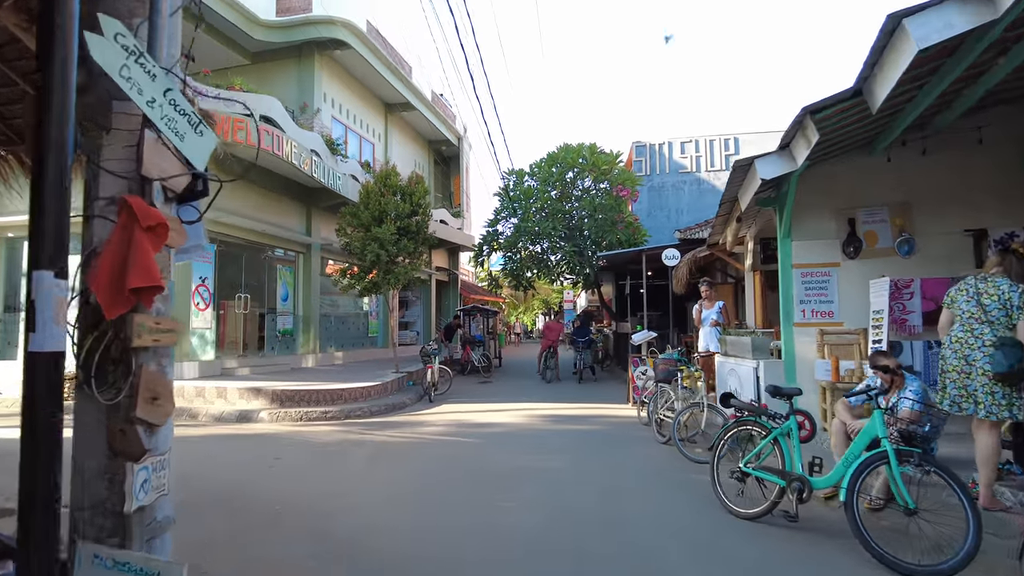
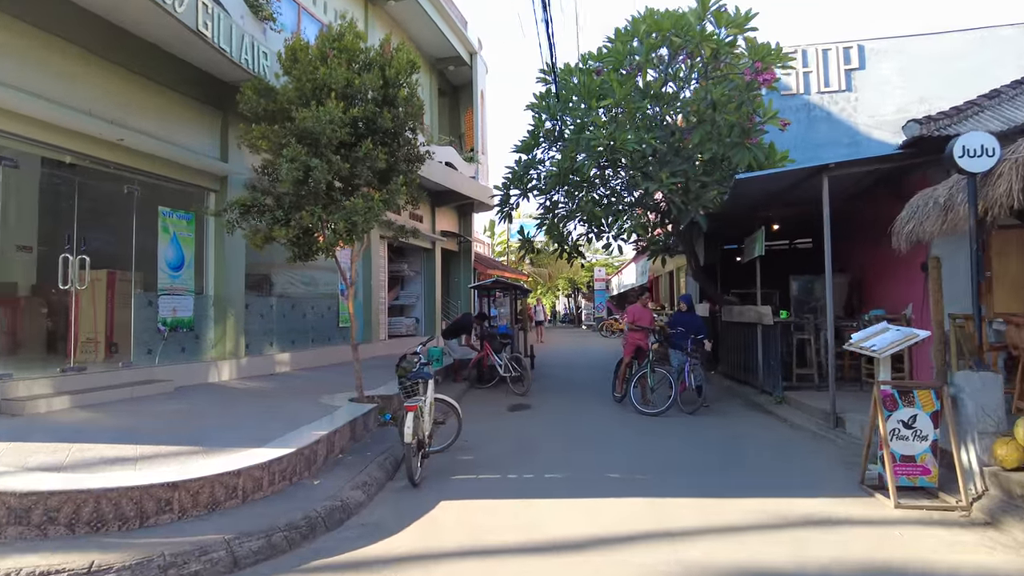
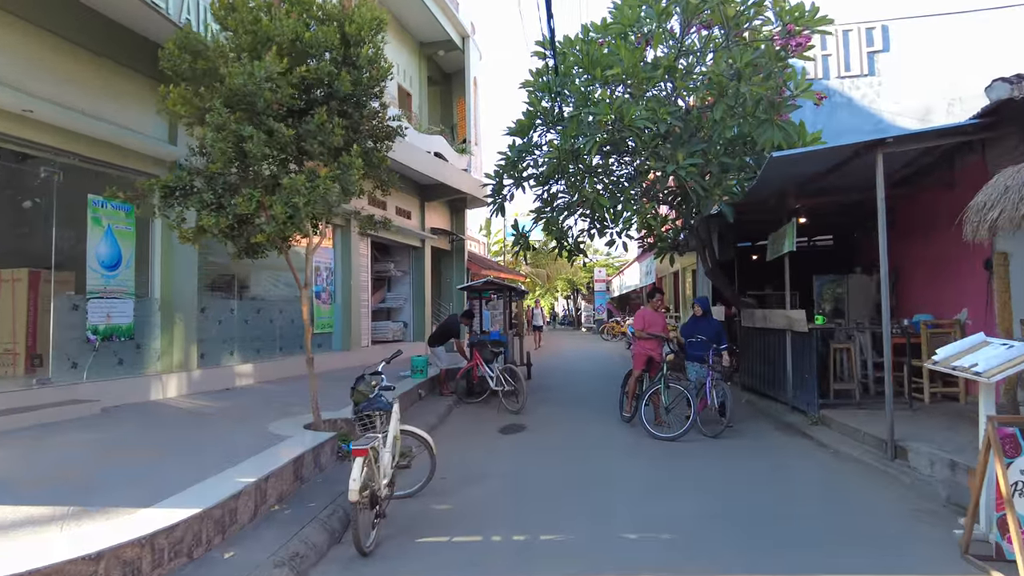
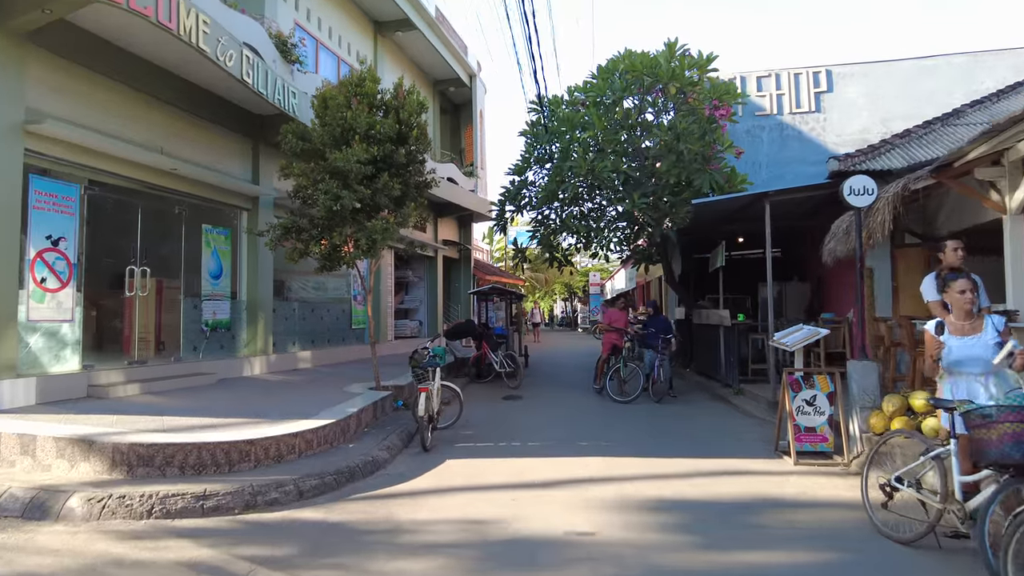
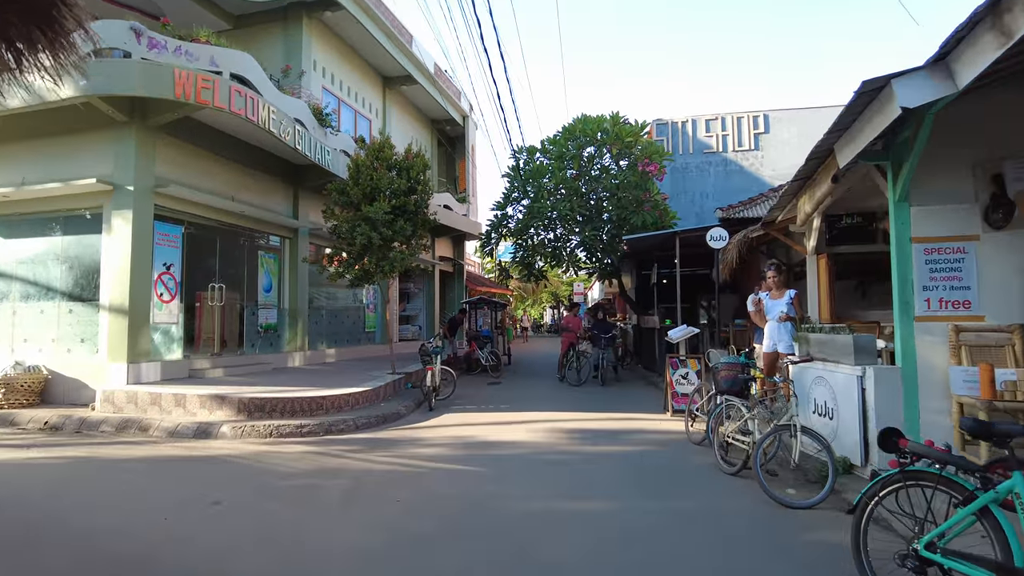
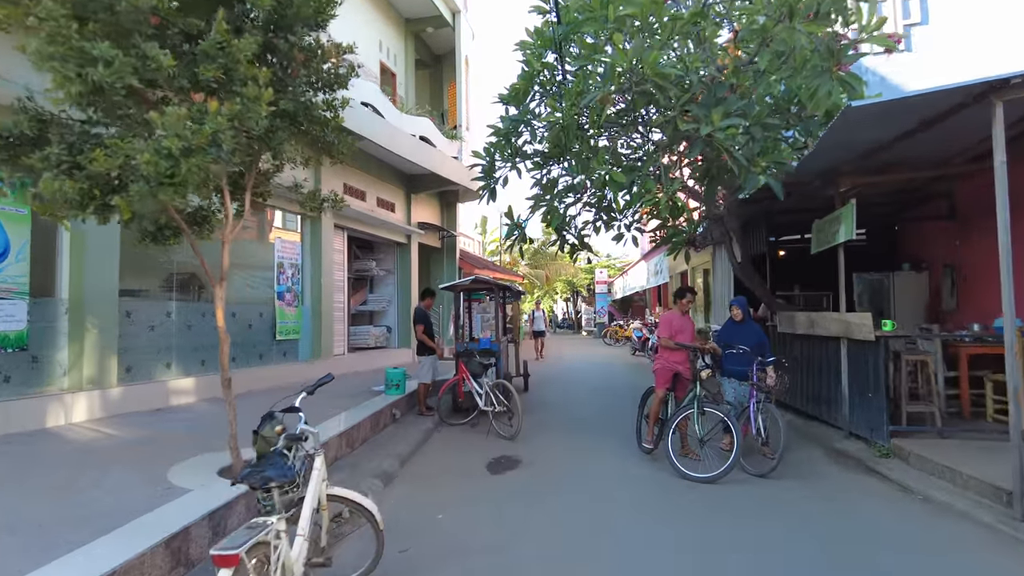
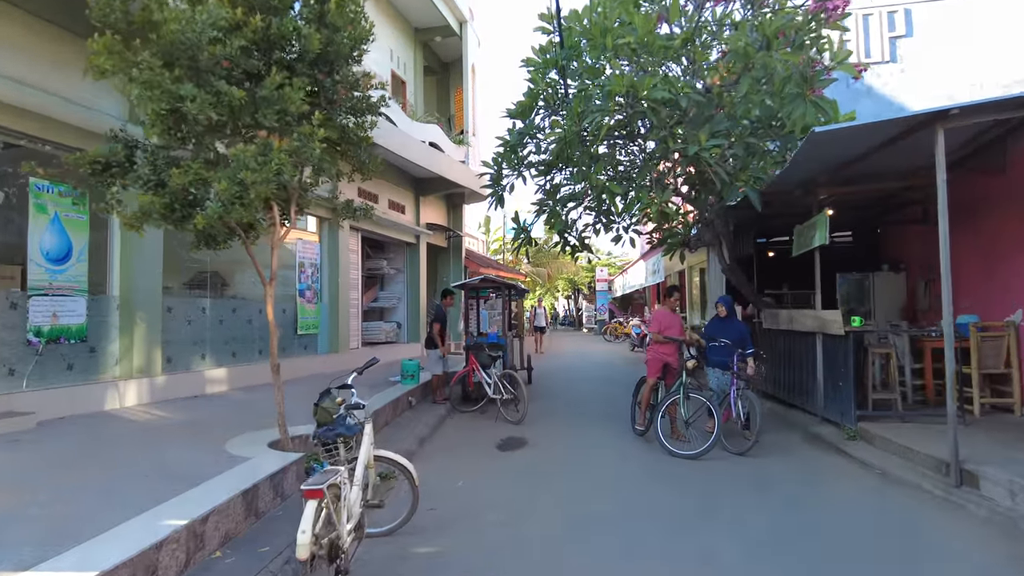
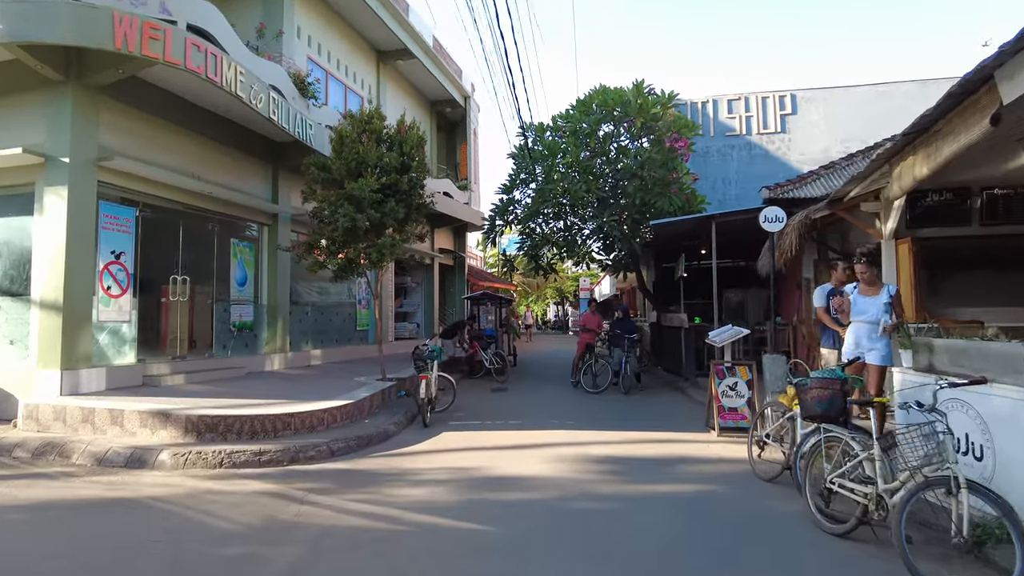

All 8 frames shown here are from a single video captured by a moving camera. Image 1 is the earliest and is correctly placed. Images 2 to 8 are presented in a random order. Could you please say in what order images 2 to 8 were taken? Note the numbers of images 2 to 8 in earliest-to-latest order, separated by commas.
5, 8, 4, 2, 3, 7, 6
